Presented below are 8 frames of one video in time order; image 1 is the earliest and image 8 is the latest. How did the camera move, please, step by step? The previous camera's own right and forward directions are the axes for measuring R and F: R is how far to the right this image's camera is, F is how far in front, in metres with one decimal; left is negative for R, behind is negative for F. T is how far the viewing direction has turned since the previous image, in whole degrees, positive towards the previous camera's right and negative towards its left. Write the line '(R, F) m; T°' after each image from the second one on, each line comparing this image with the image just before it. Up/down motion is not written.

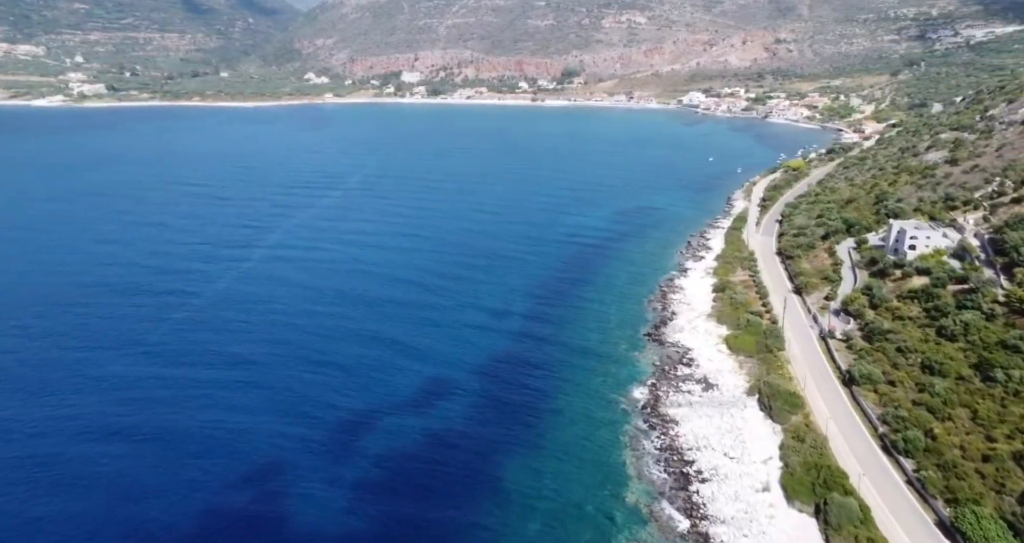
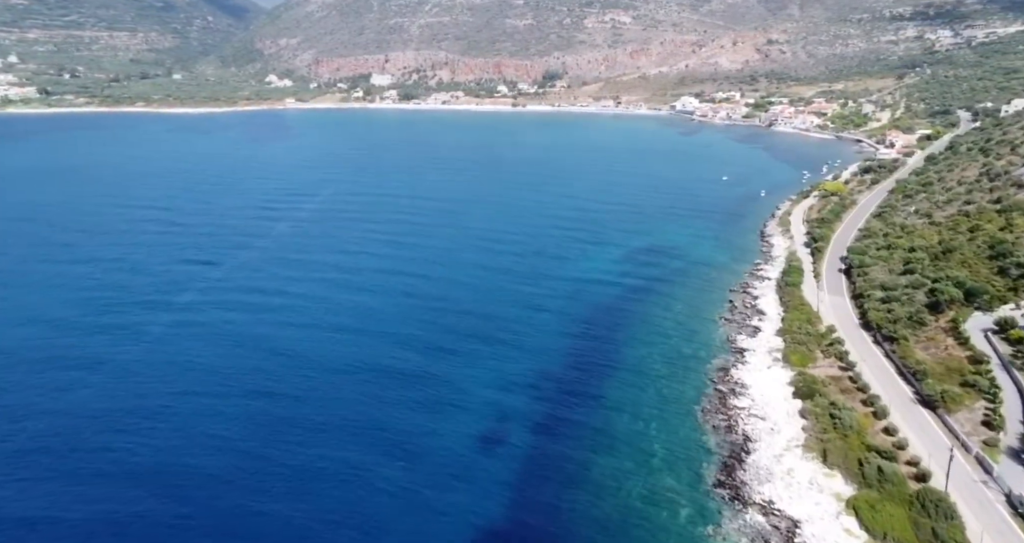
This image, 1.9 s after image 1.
(-0.7, +14.8) m; +2°
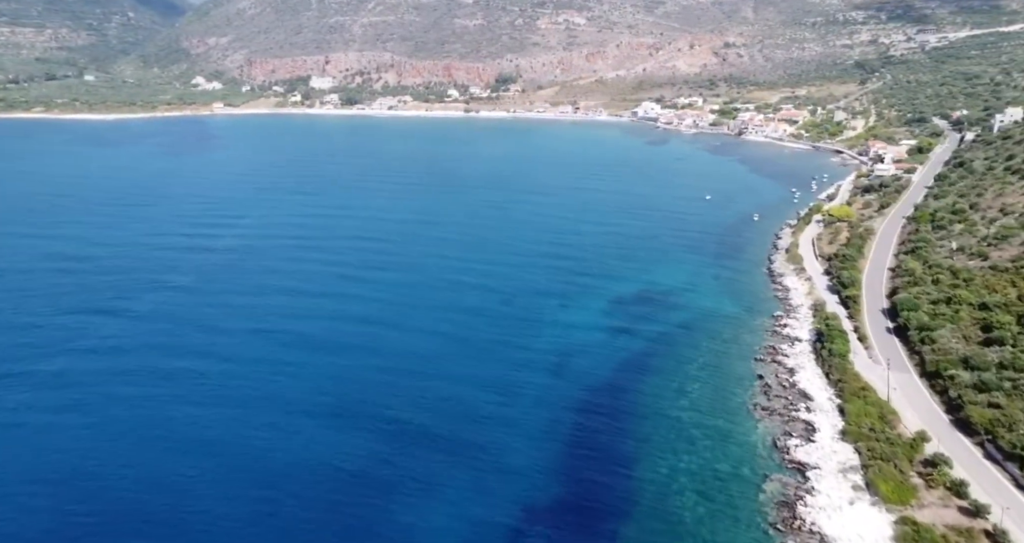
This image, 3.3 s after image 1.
(-0.8, +11.4) m; +4°
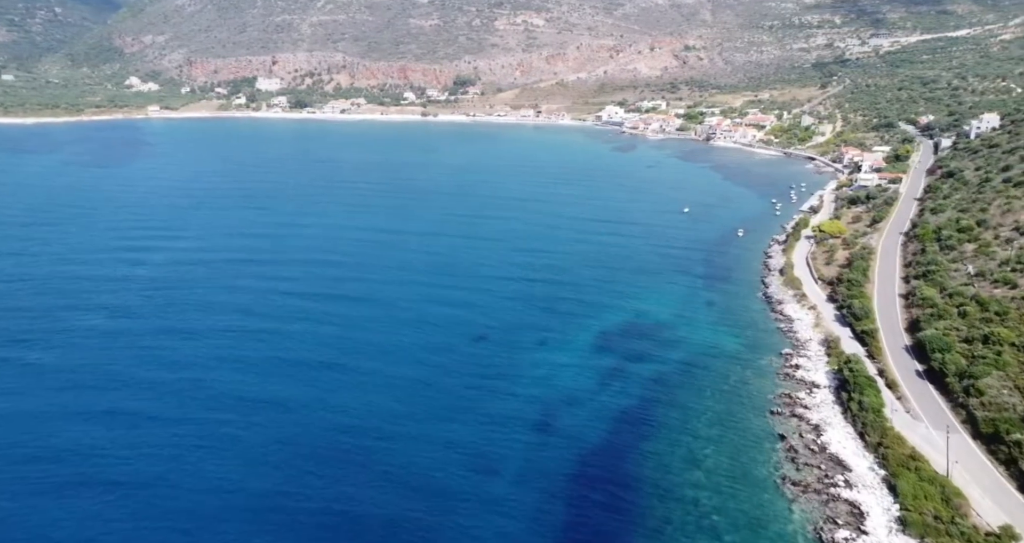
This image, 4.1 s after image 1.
(-0.8, +6.3) m; +3°
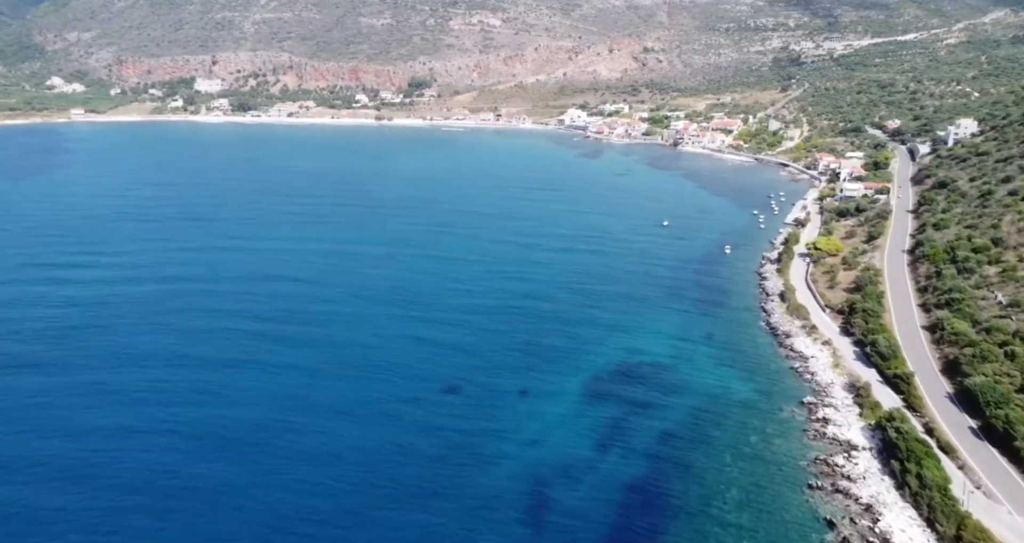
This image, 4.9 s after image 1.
(-1.0, +6.4) m; +3°
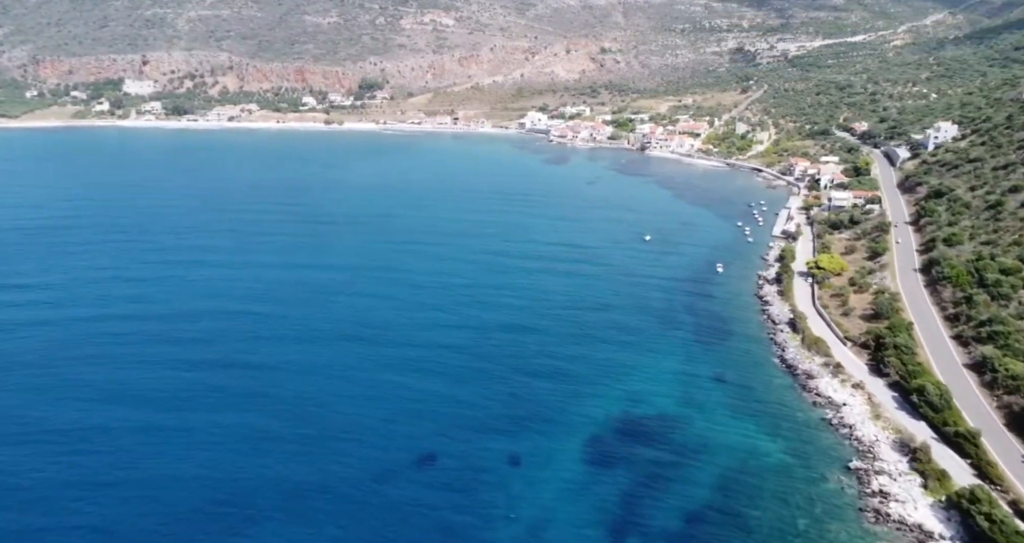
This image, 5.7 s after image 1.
(-1.3, +6.6) m; +4°
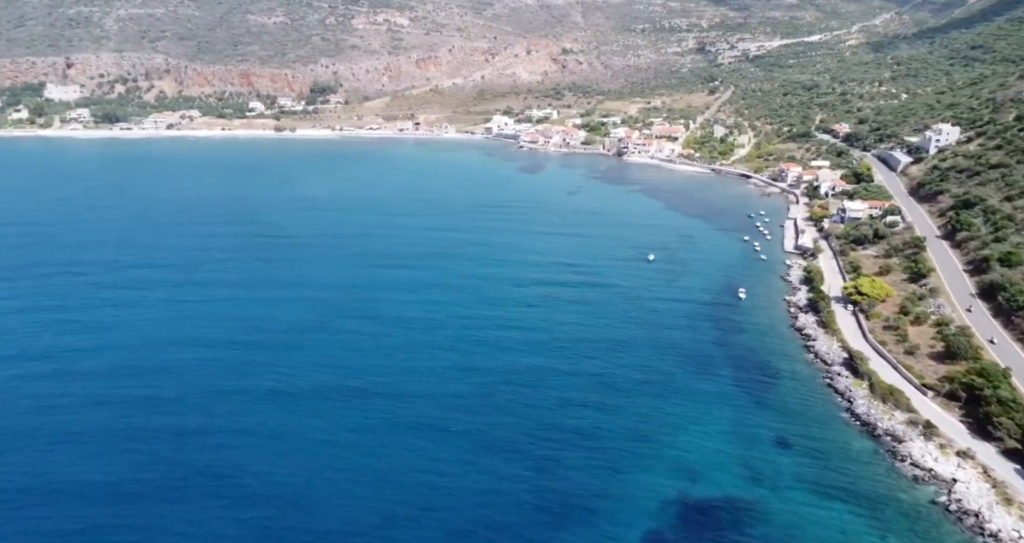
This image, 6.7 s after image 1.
(-2.6, +7.7) m; +4°
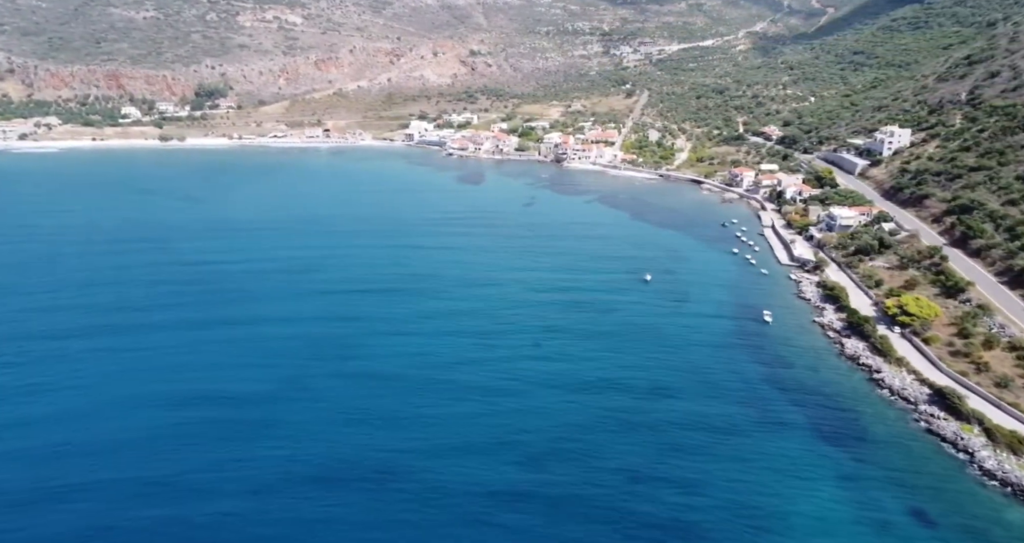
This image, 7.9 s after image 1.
(-6.1, +8.0) m; +8°
